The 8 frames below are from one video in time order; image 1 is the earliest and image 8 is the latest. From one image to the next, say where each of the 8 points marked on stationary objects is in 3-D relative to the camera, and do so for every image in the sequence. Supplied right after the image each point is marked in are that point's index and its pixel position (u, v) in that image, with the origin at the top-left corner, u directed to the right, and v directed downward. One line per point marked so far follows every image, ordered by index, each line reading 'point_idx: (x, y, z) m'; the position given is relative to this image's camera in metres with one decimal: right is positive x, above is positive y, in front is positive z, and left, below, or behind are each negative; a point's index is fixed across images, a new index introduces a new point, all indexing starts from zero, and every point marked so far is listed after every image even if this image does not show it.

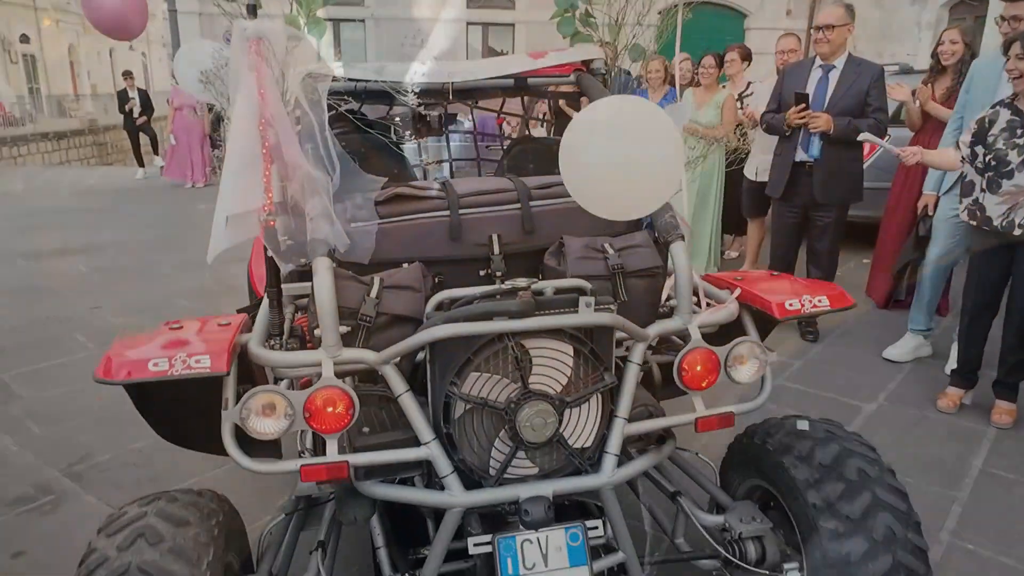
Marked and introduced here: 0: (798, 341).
0: (+1.7, -0.3, +4.0) m
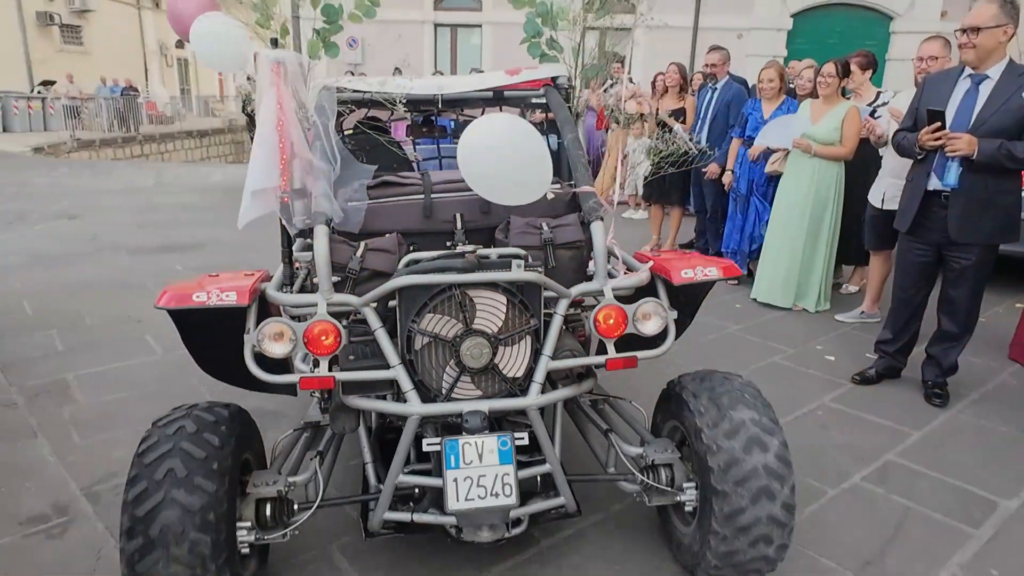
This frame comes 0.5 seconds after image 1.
0: (+2.0, -0.6, +3.4) m
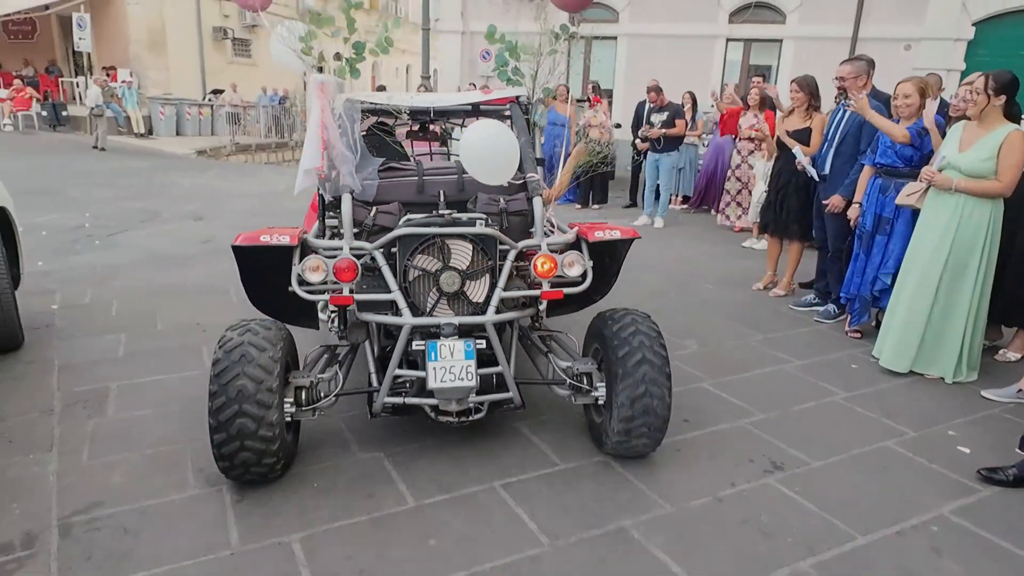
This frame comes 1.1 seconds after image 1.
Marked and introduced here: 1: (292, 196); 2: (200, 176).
0: (+2.1, -0.9, +2.5) m
1: (-3.5, +1.4, +10.7) m
2: (-5.7, +2.0, +12.6) m
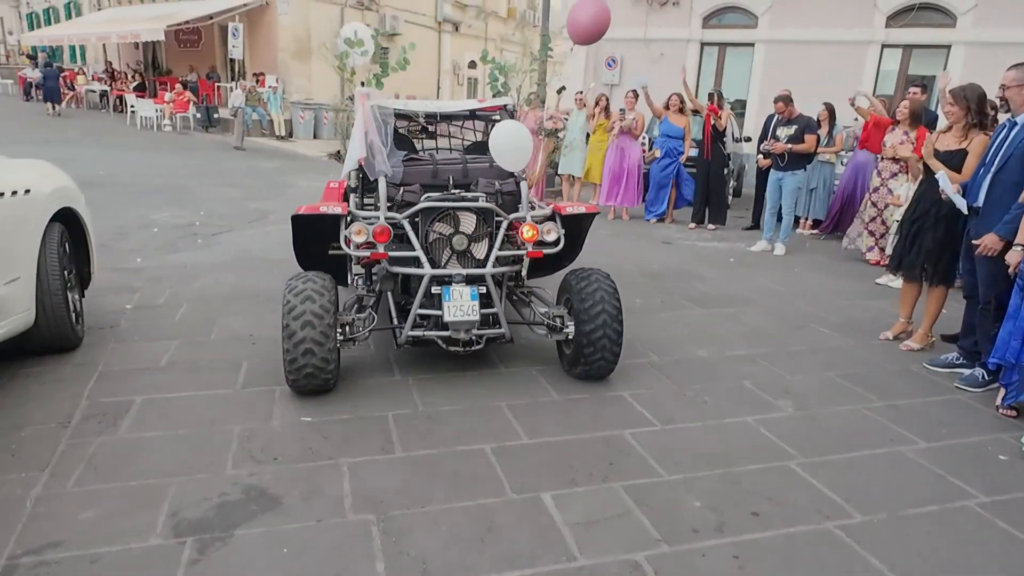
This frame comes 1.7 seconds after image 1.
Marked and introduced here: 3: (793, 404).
0: (+2.0, -1.2, +1.6) m
1: (-1.8, +1.3, +10.7) m
2: (-3.6, +2.1, +12.9) m
3: (+1.5, -0.6, +3.6) m
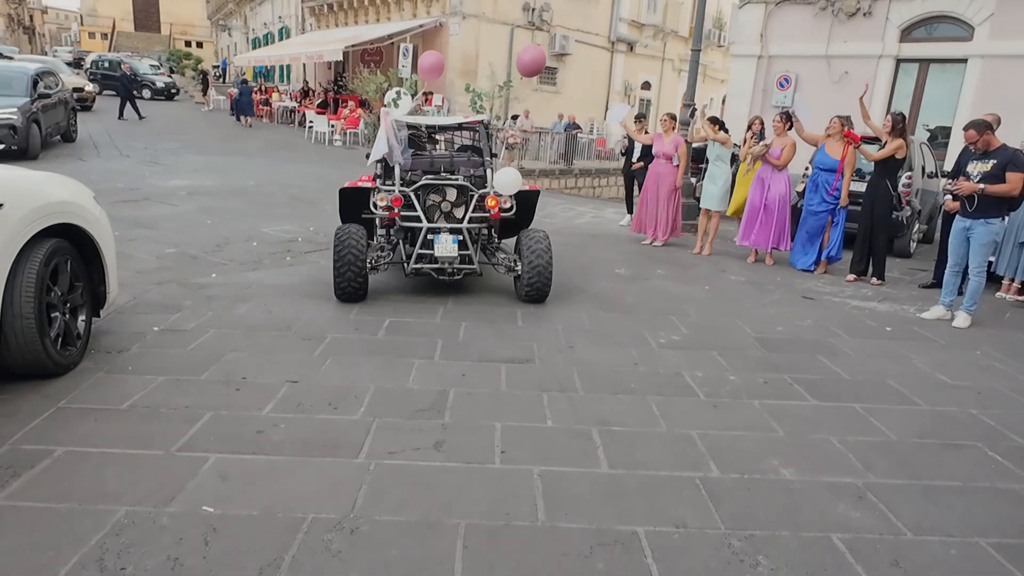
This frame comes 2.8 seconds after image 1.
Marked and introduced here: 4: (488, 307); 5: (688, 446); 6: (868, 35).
0: (+1.3, -1.5, +0.2) m
1: (+0.1, +0.9, +10.0) m
2: (-1.0, +1.7, +12.7) m
3: (+1.3, -1.0, +2.3) m
4: (-0.2, -0.1, +5.7) m
5: (+0.9, -0.8, +3.3) m
6: (+5.9, +4.2, +11.5) m
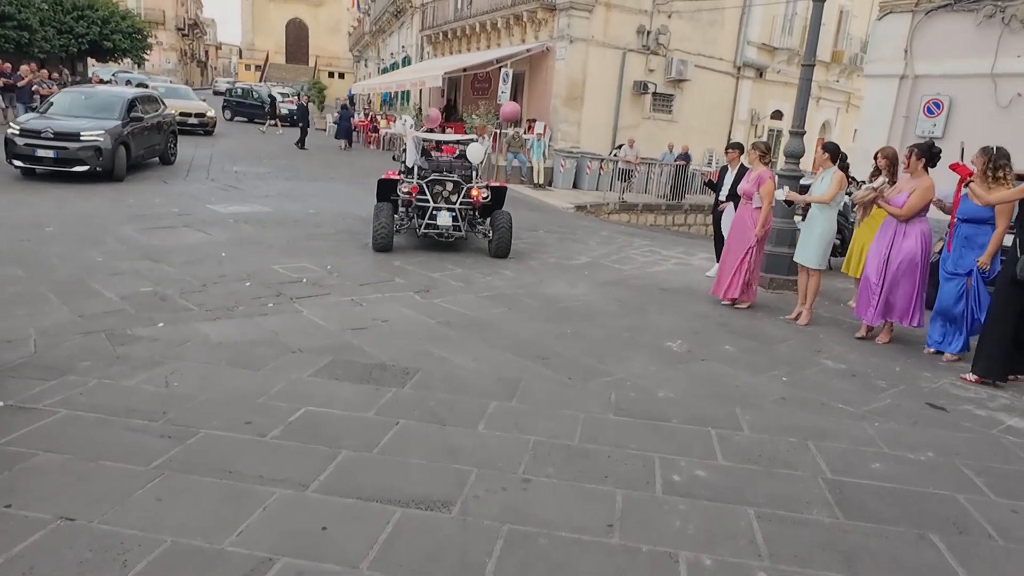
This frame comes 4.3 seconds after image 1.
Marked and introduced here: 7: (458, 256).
0: (0.0, -1.9, -1.4) m
1: (+0.8, +0.2, +8.5) m
2: (+0.2, +0.9, +11.3) m
3: (+0.5, -1.4, +0.6) m
4: (-0.3, -0.6, +4.2) m
5: (+0.2, -1.2, +1.7) m
6: (+7.0, +3.1, +9.0) m
7: (-0.7, +0.4, +8.7) m
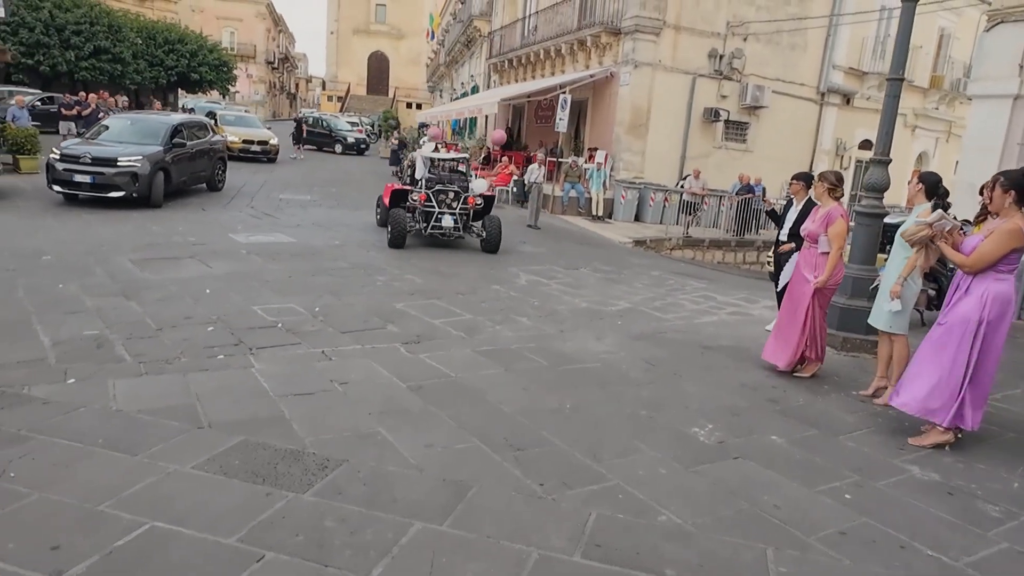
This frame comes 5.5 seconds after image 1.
0: (-0.9, -1.9, -2.6) m
1: (+1.0, -0.3, +7.2) m
2: (+0.8, +0.2, +10.1) m
3: (-0.2, -1.6, -0.6) m
4: (-0.6, -1.0, +3.1) m
5: (-0.3, -1.4, +0.5) m
6: (+7.3, +2.4, +7.2) m
7: (-0.4, -0.1, +7.7) m
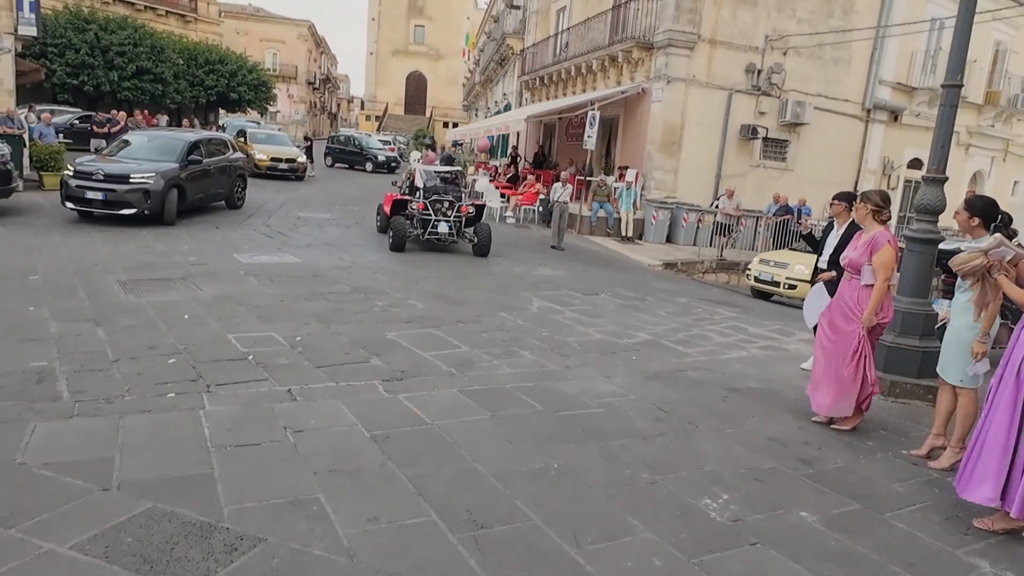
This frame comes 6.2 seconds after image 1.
0: (-1.4, -1.9, -3.3) m
1: (+1.0, -0.6, +6.5) m
2: (+1.0, -0.1, +9.4) m
3: (-0.6, -1.7, -1.3) m
4: (-0.8, -1.1, +2.5) m
5: (-0.7, -1.5, -0.1) m
6: (+7.4, +2.0, +6.2) m
7: (-0.4, -0.4, +7.0) m
